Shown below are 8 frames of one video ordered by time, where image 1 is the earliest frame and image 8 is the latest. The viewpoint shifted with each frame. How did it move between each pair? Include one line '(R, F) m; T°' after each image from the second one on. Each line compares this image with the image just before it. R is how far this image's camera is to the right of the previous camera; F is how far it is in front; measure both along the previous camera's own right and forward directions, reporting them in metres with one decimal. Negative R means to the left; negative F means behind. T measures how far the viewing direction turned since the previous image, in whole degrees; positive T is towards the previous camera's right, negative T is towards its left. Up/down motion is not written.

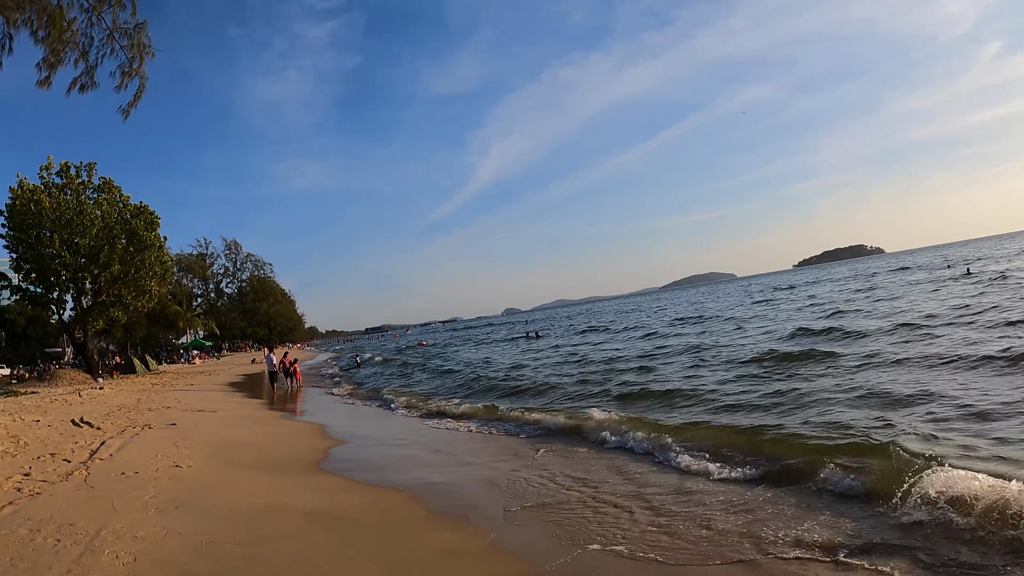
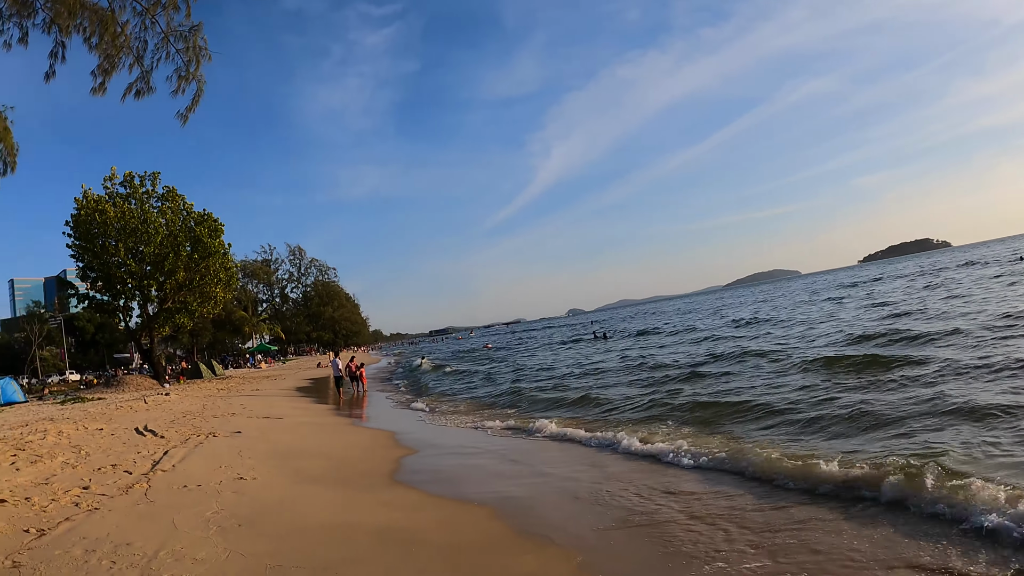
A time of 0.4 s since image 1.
(-0.6, +0.9) m; -4°
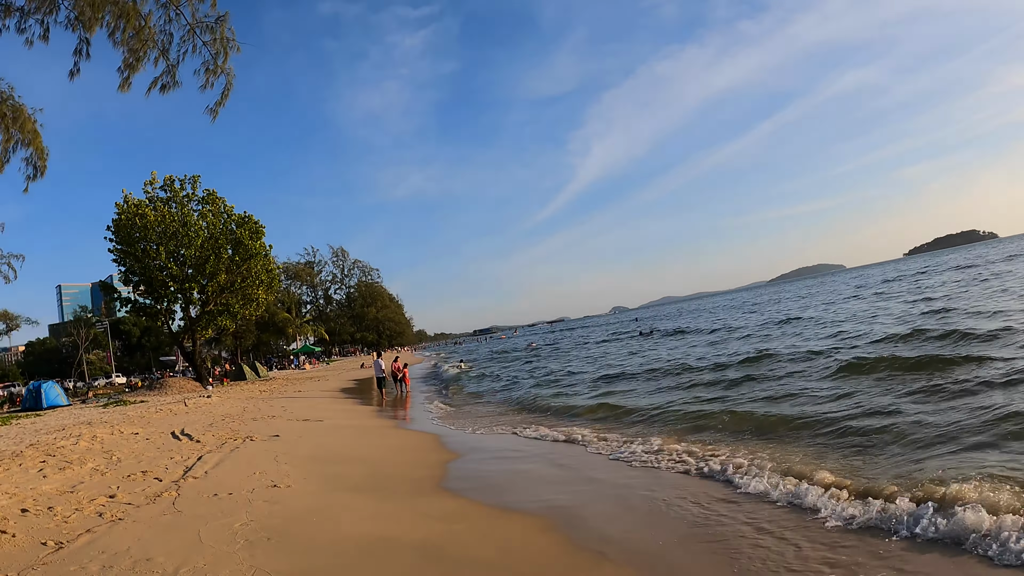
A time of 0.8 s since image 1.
(-0.2, +0.7) m; -3°
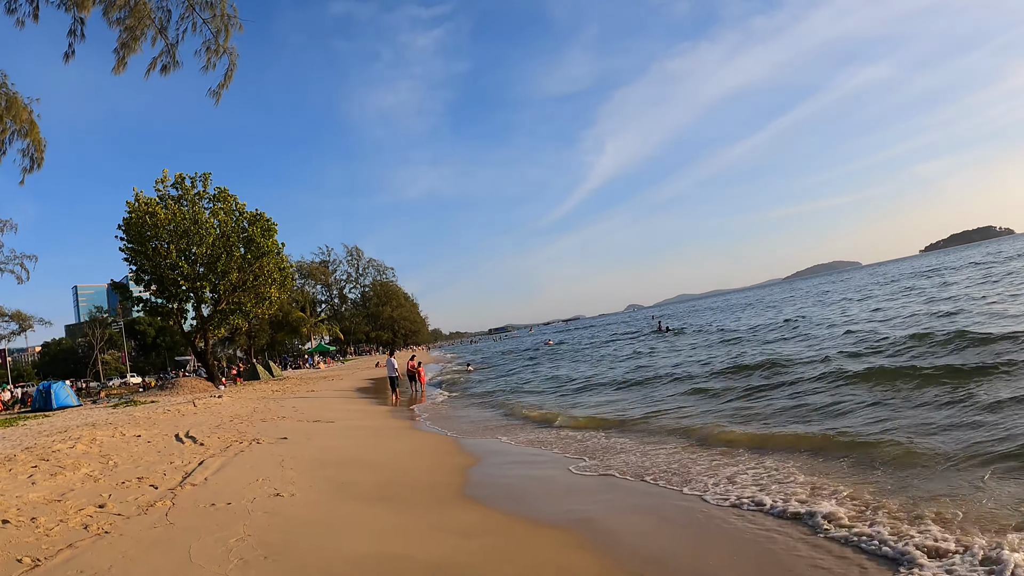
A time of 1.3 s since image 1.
(-0.1, +0.7) m; -1°
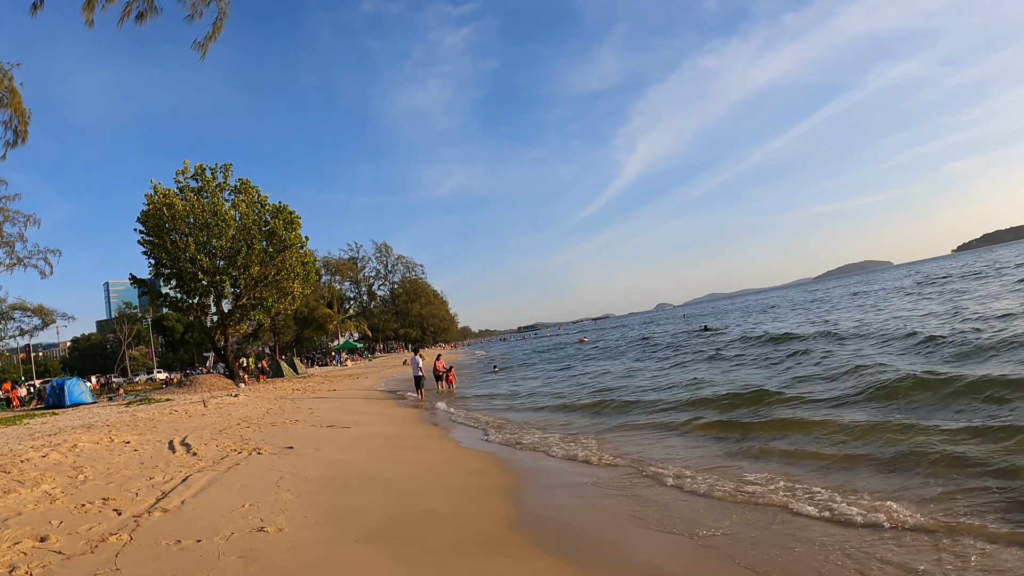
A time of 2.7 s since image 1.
(-0.2, +1.5) m; -3°
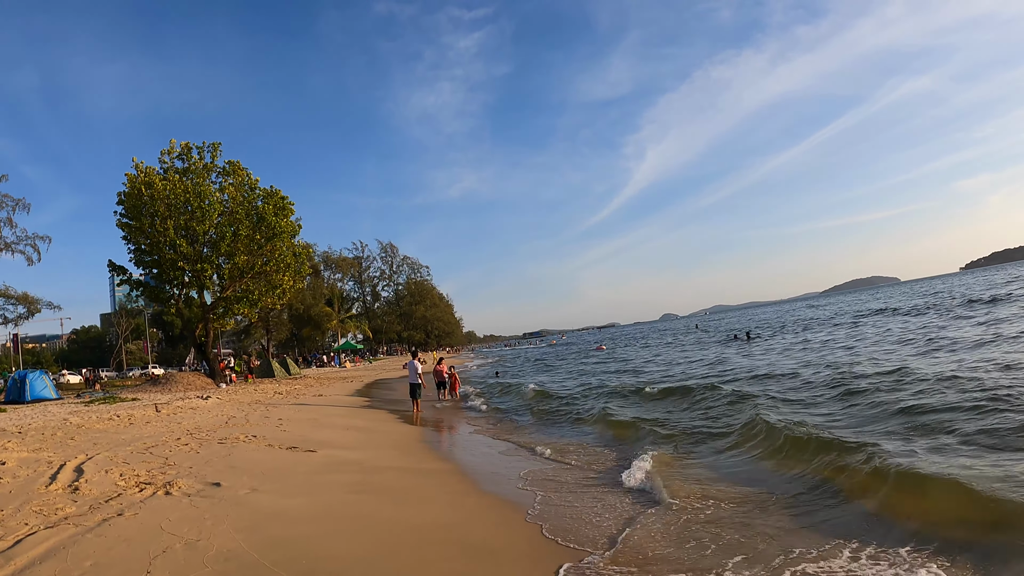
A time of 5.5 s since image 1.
(-0.3, +2.5) m; -1°
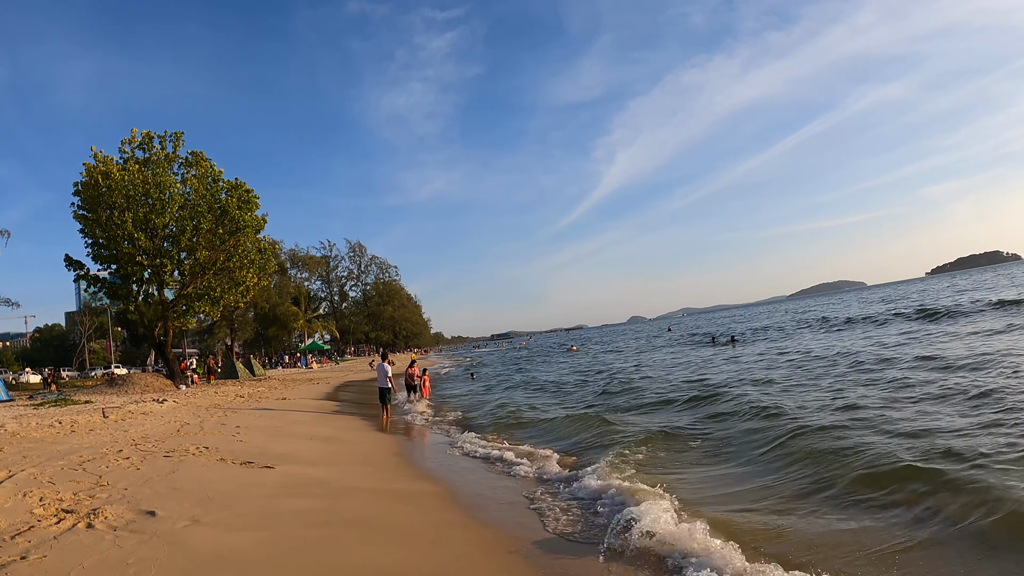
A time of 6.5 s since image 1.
(-0.1, +0.7) m; +2°
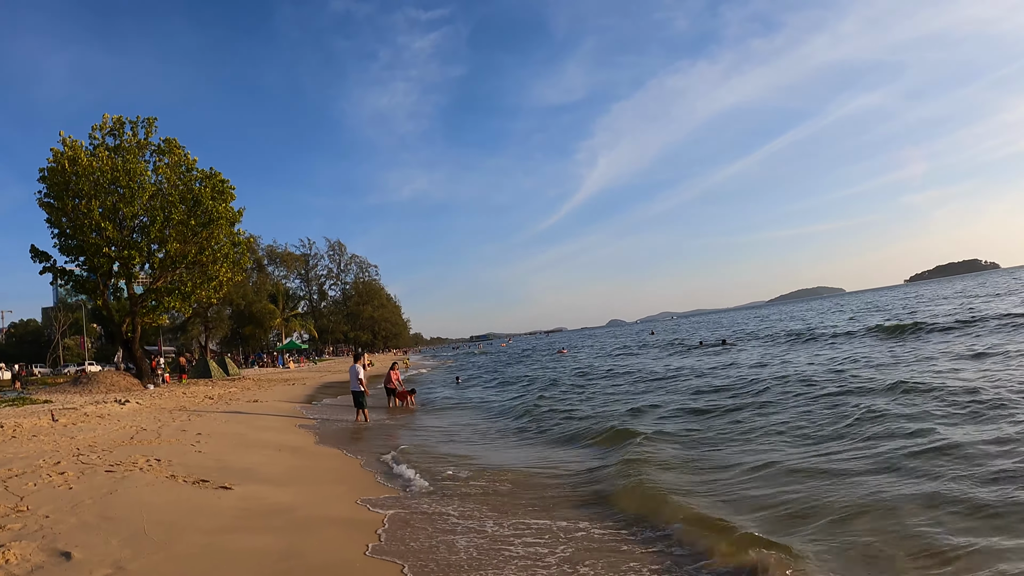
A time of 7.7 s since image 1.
(-0.2, +0.9) m; +2°
